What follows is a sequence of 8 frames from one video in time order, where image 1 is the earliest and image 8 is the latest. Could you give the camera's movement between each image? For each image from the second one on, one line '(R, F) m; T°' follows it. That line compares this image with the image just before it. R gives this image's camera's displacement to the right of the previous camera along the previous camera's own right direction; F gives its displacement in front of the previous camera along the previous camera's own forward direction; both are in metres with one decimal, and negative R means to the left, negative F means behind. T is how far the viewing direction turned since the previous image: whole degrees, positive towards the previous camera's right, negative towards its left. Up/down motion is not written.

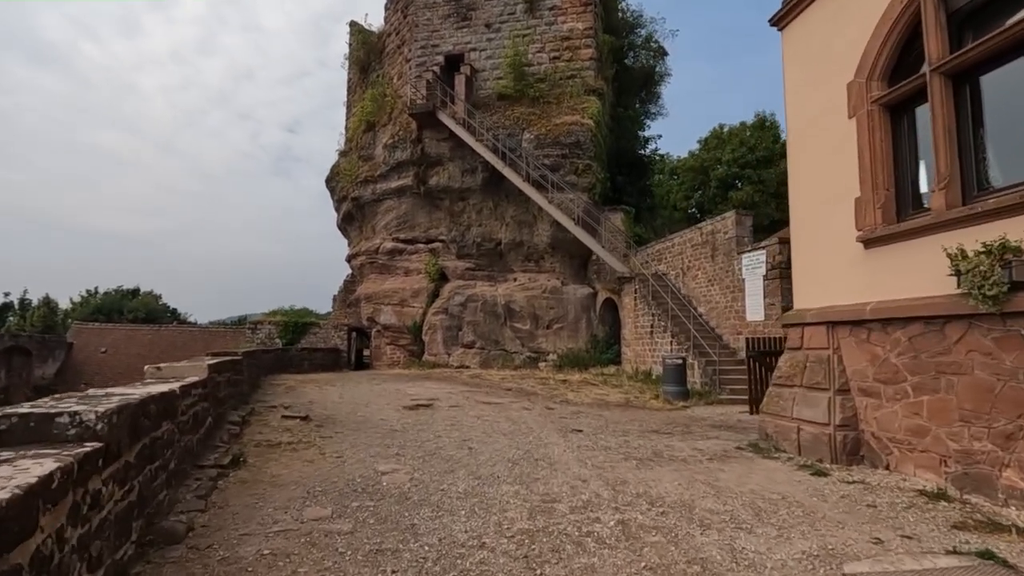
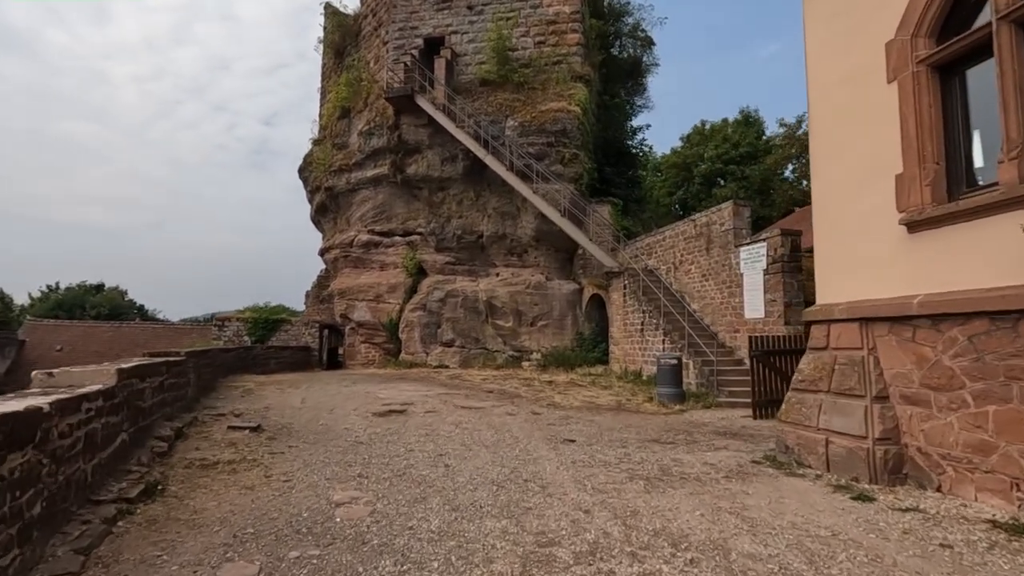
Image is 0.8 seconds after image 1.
(0.0, +0.8) m; +2°
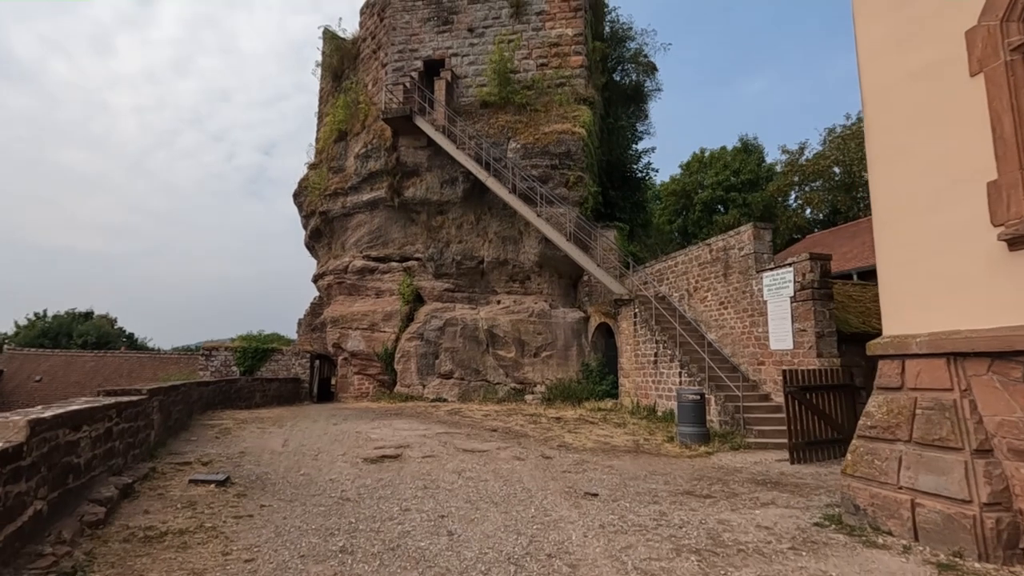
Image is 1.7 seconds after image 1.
(-0.2, +0.8) m; 0°
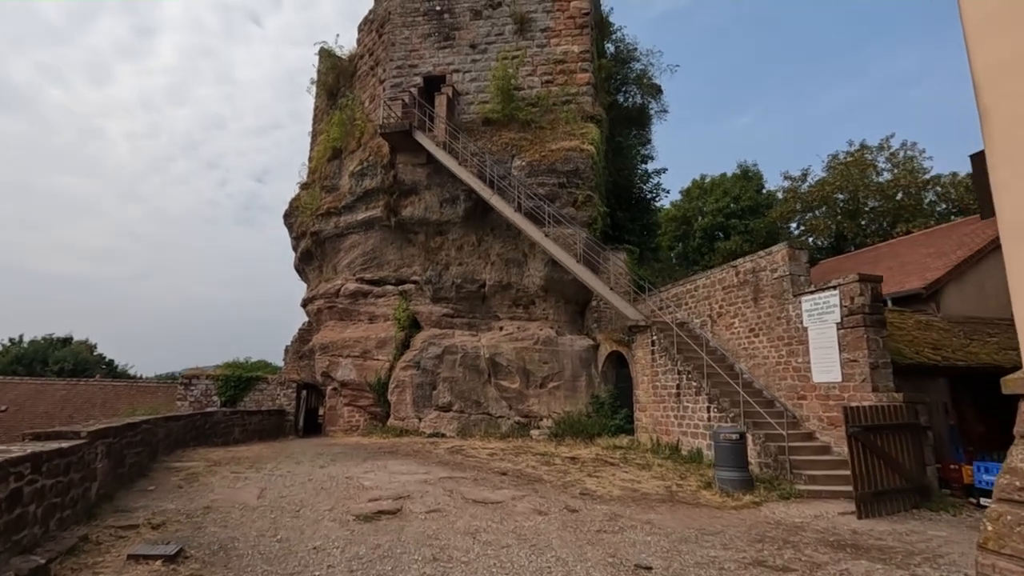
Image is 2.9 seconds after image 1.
(-0.3, +1.0) m; +1°
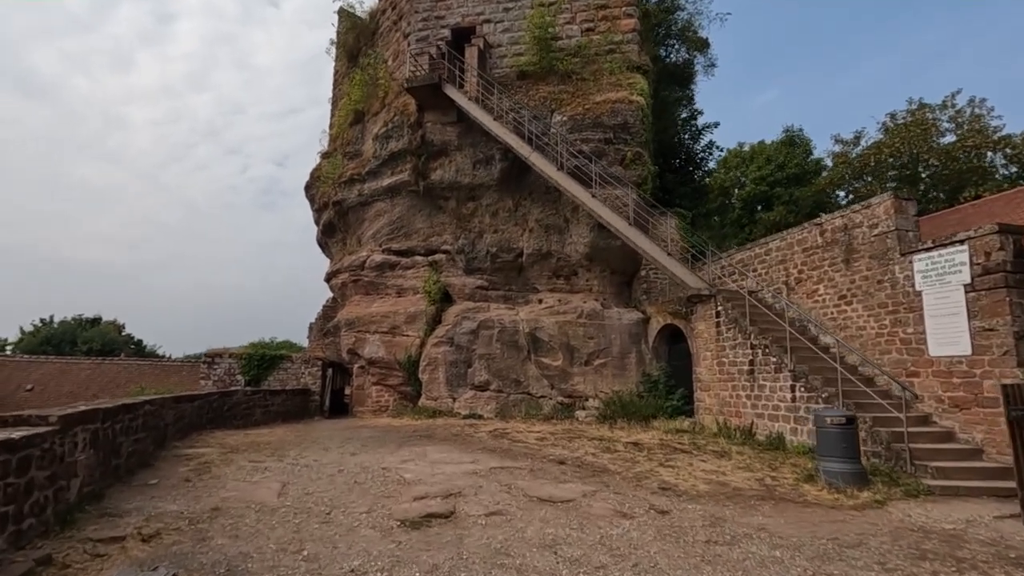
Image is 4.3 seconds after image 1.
(-0.5, +1.2) m; -2°
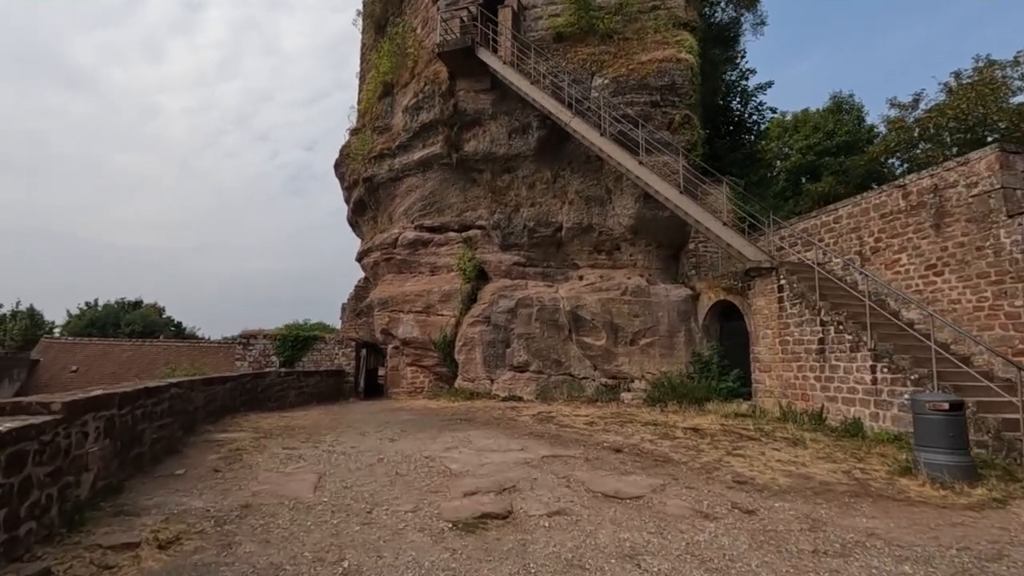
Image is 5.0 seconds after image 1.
(-0.2, +0.6) m; -3°
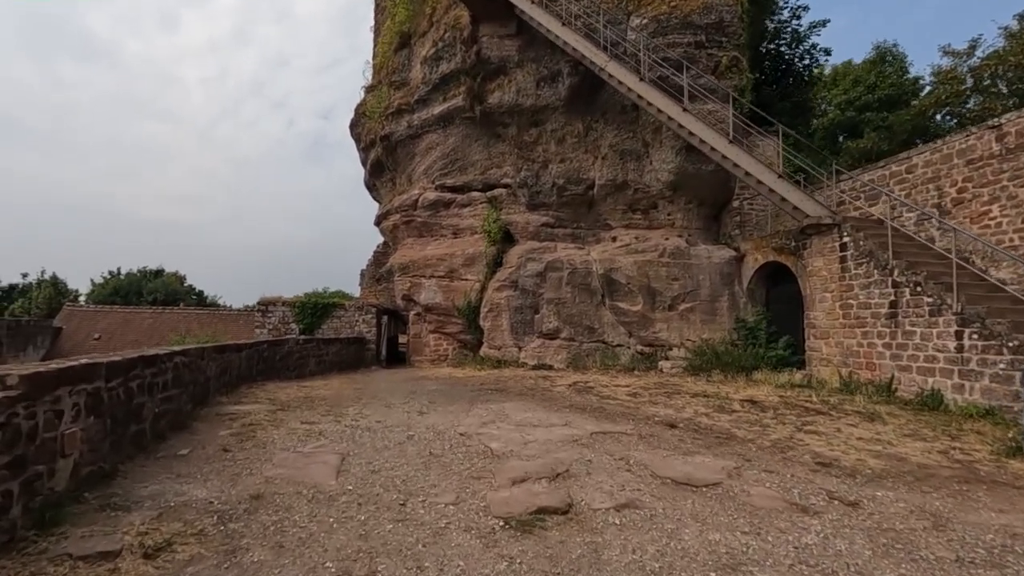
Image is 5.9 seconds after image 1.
(-0.2, +0.7) m; -2°
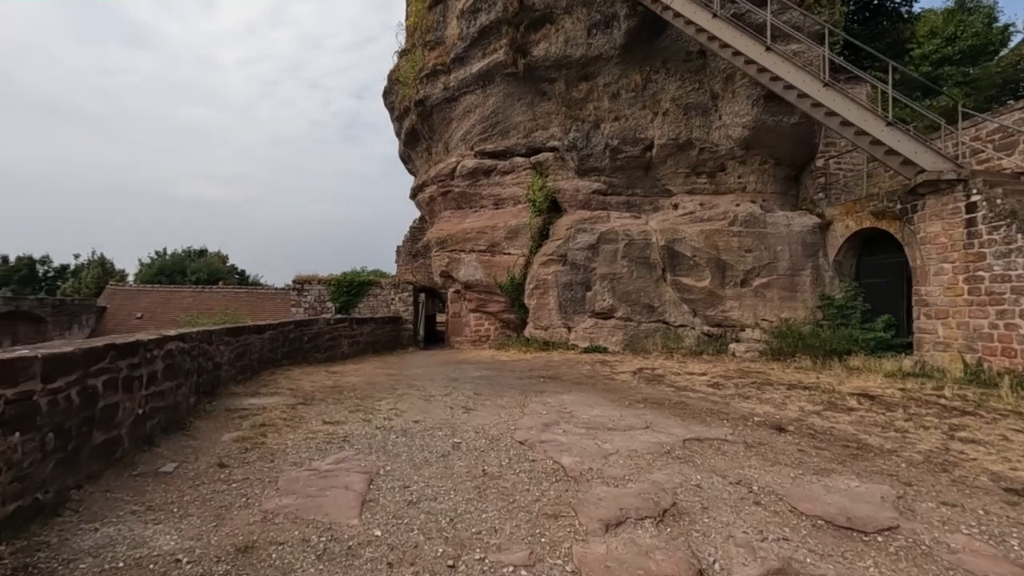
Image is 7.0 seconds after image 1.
(-0.2, +1.1) m; -4°
